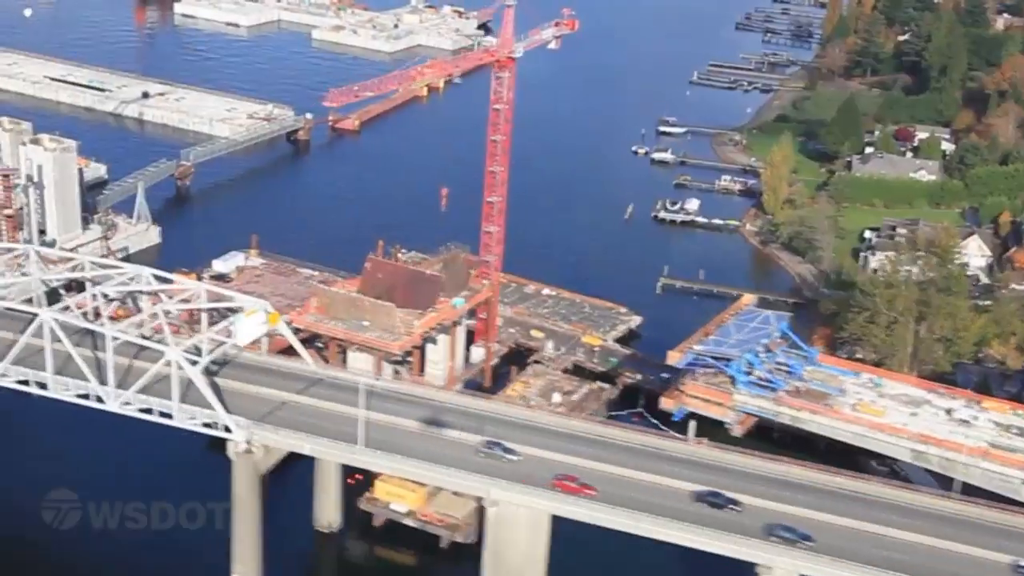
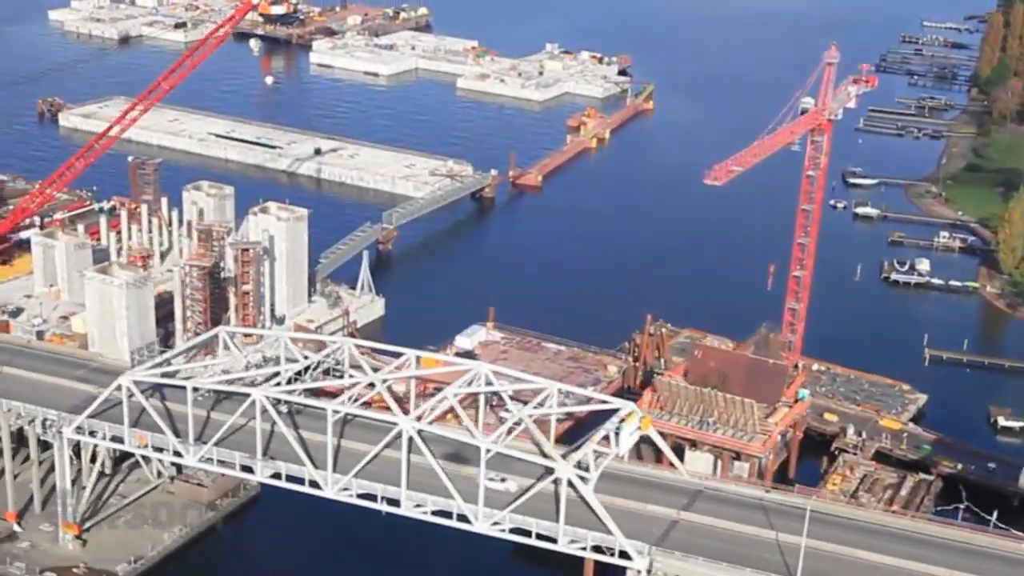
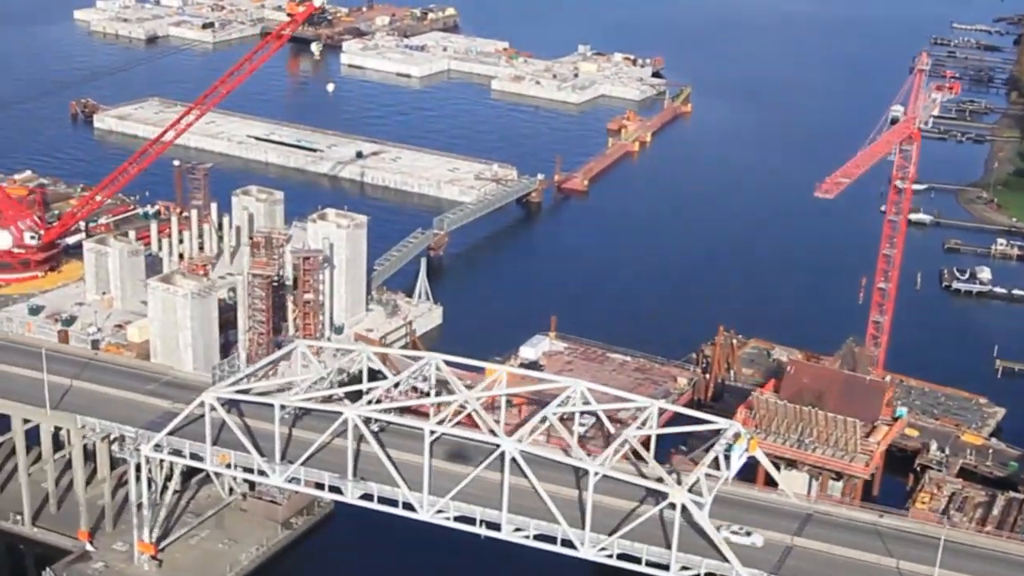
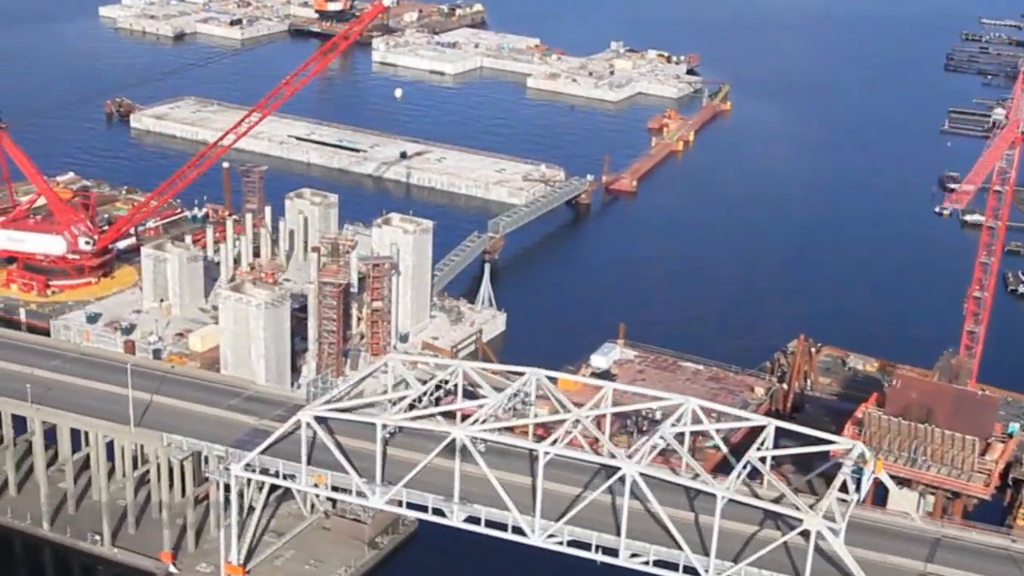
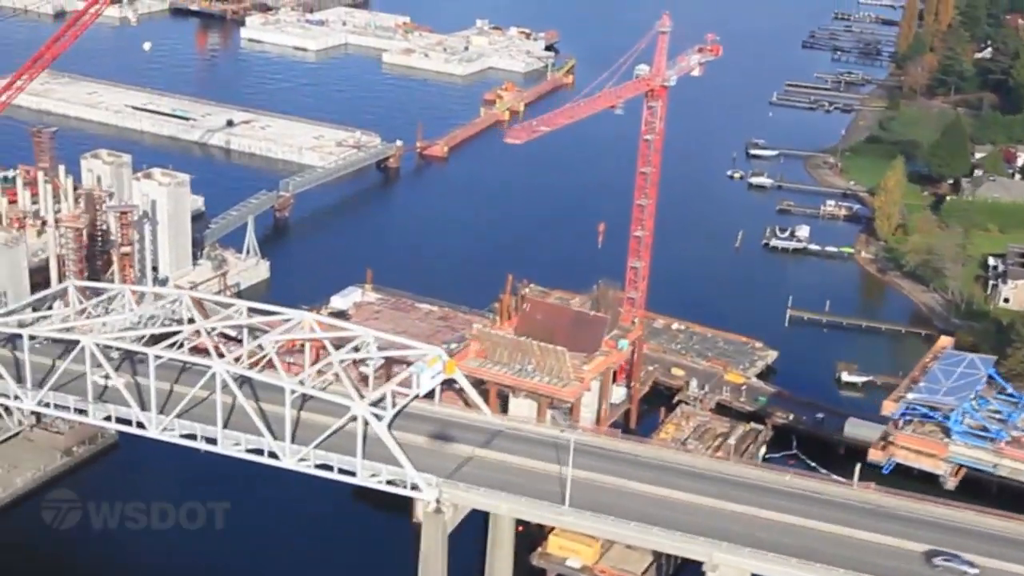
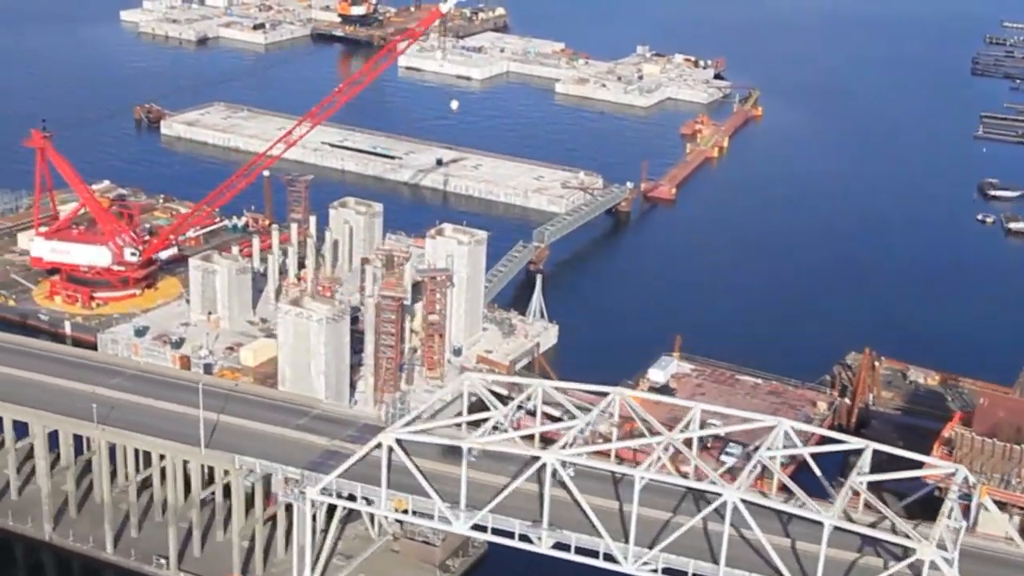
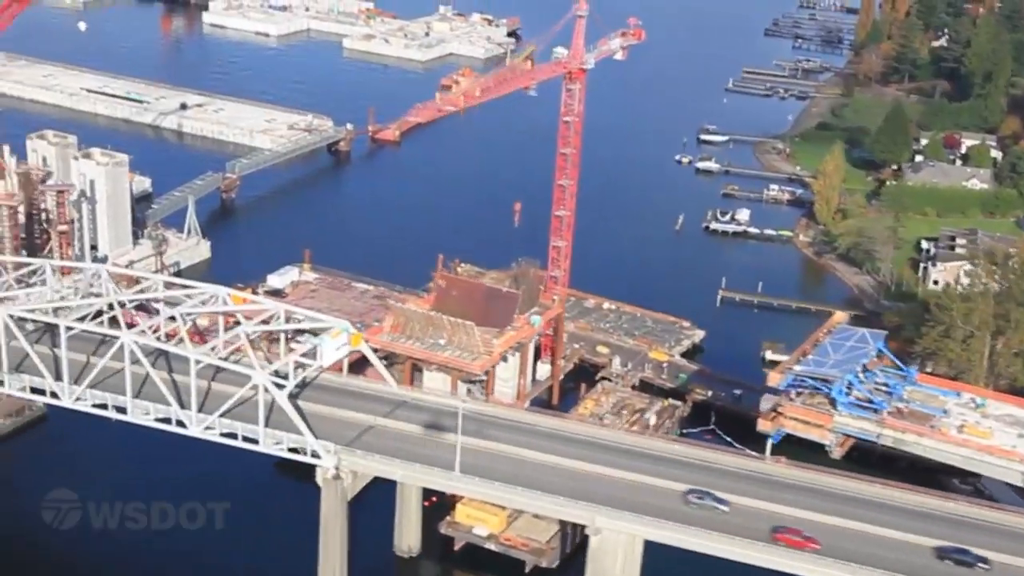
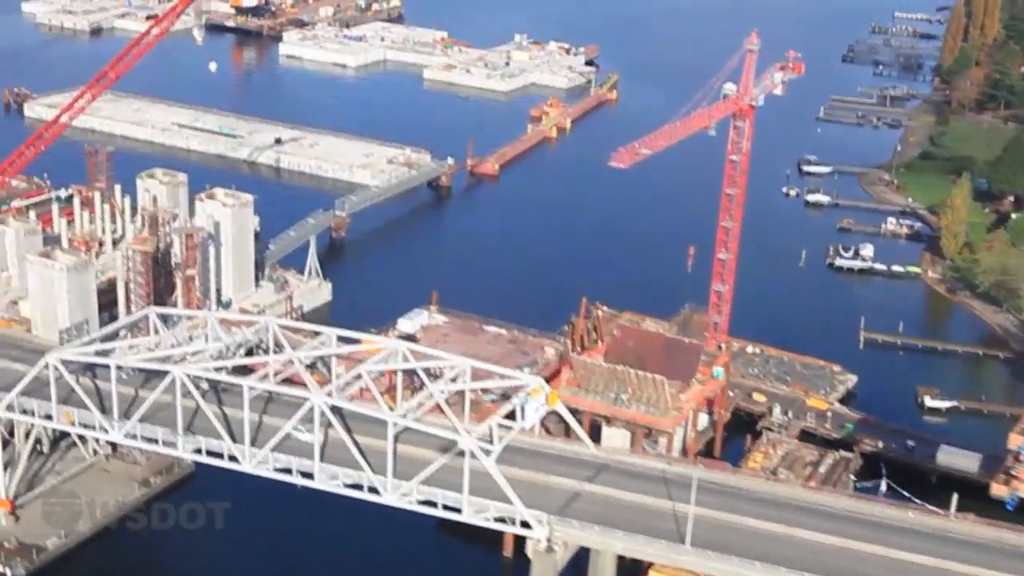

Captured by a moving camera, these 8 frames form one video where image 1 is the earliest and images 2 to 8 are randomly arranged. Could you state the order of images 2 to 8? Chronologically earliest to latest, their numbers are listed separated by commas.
7, 5, 8, 2, 3, 4, 6
